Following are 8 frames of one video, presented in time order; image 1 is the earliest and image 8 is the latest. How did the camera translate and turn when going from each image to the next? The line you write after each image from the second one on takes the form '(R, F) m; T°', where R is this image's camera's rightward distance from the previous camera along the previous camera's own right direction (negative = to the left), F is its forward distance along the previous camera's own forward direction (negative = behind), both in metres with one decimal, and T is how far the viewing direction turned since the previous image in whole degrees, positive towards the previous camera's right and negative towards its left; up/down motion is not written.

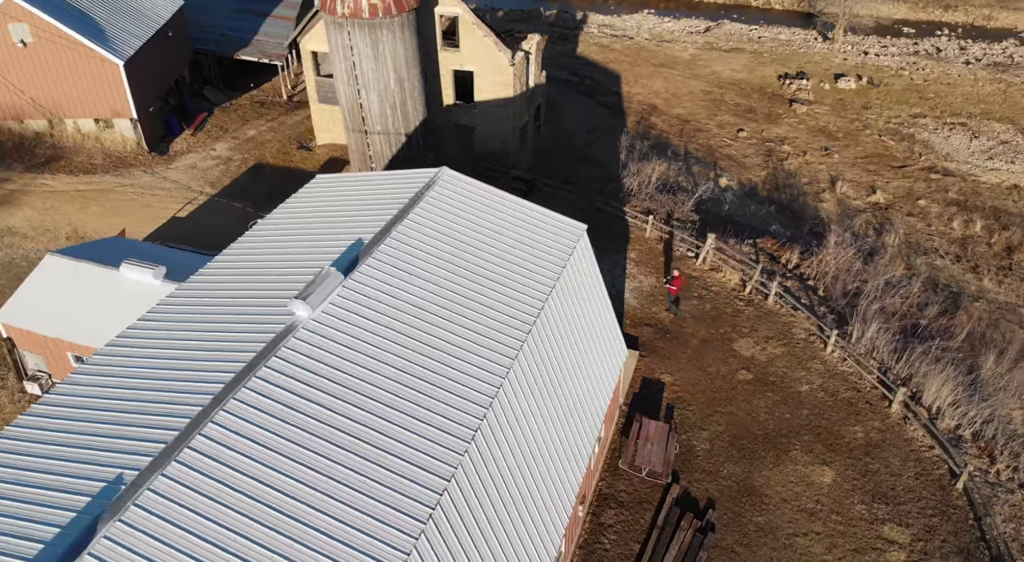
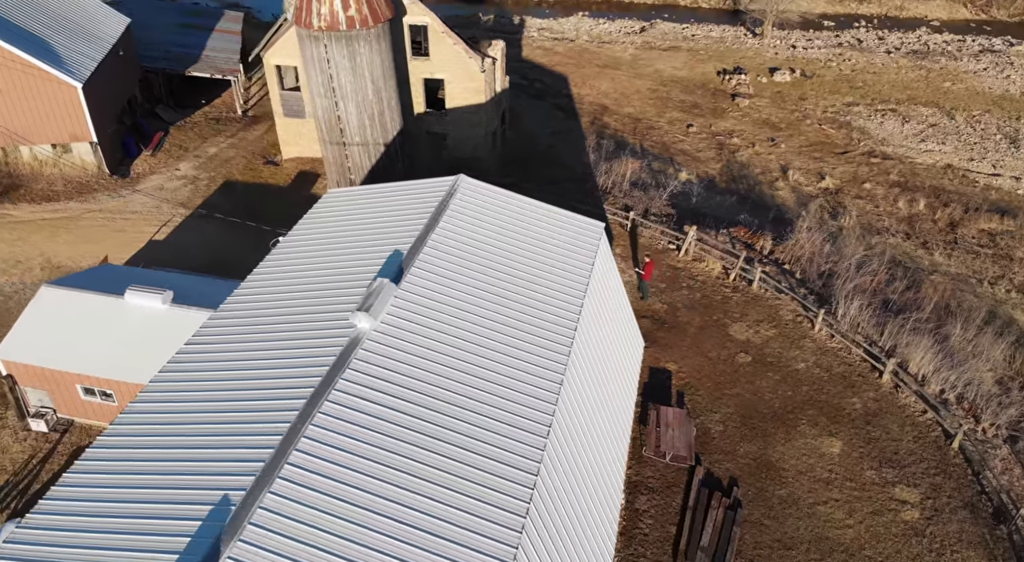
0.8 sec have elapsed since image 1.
(-2.0, -0.3) m; +5°
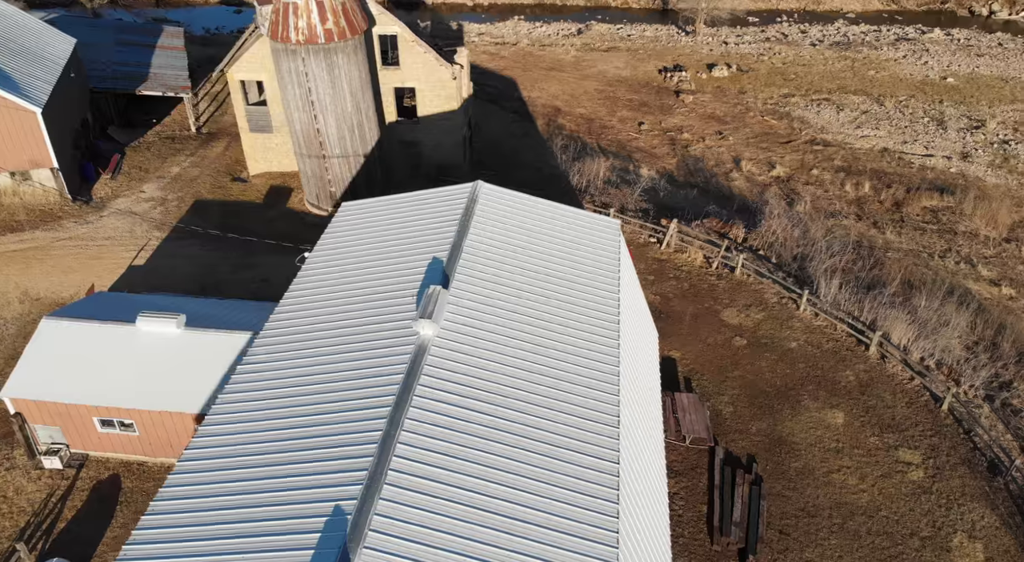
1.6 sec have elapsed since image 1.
(-2.1, -0.3) m; +6°
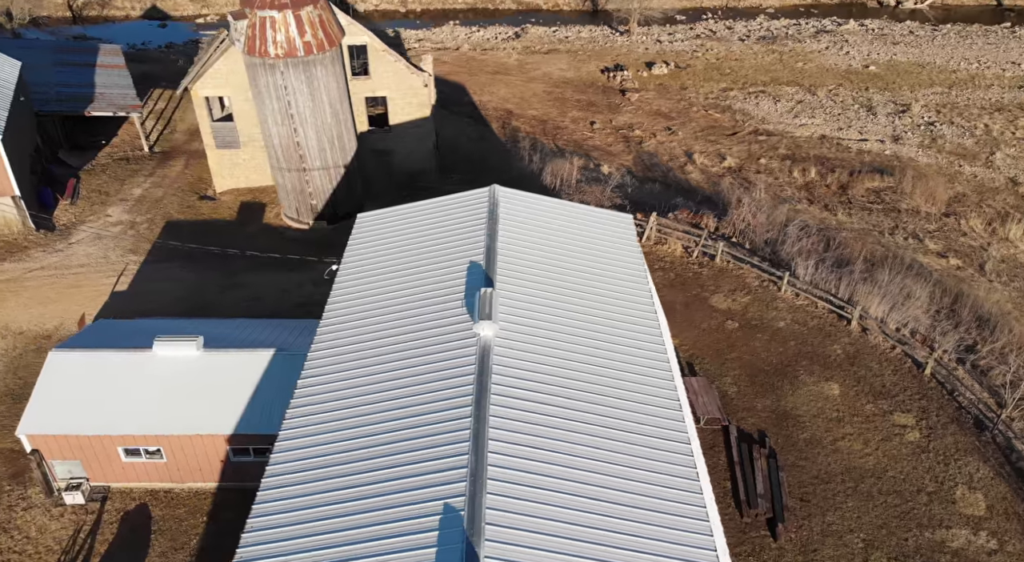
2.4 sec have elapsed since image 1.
(-2.1, -0.3) m; +6°
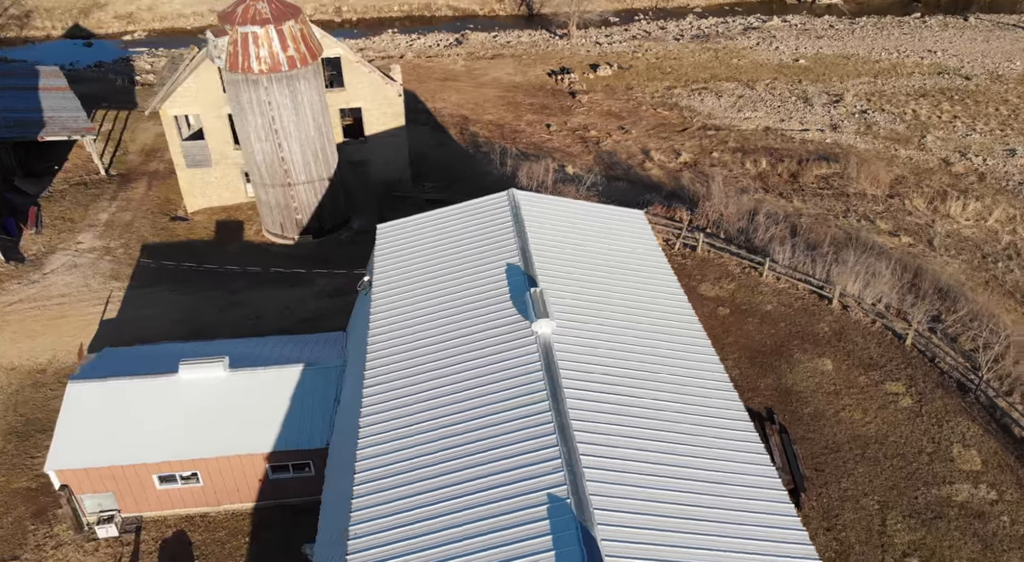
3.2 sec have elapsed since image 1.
(-2.2, -0.3) m; +5°
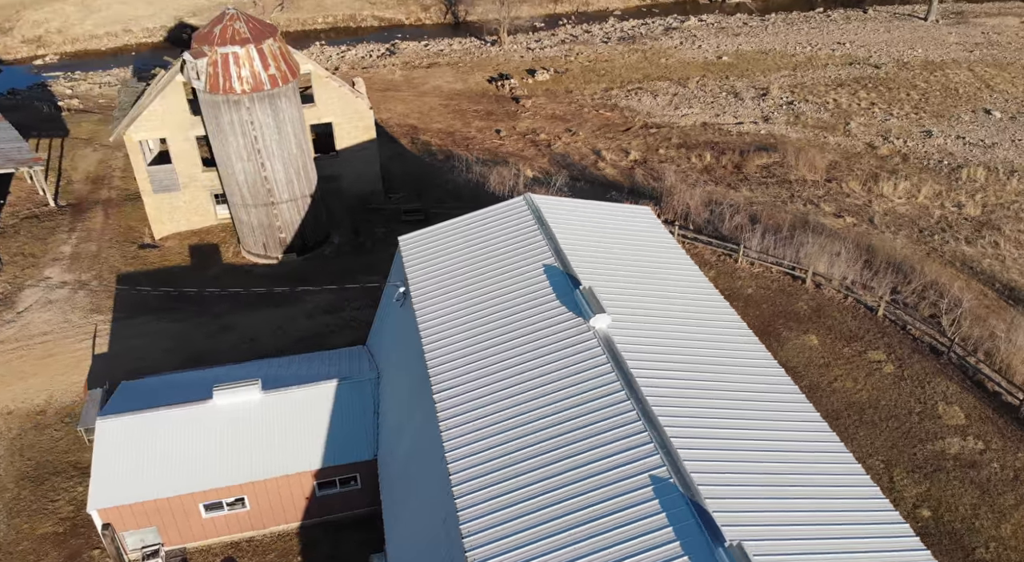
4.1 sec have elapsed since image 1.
(-2.5, -0.4) m; +6°
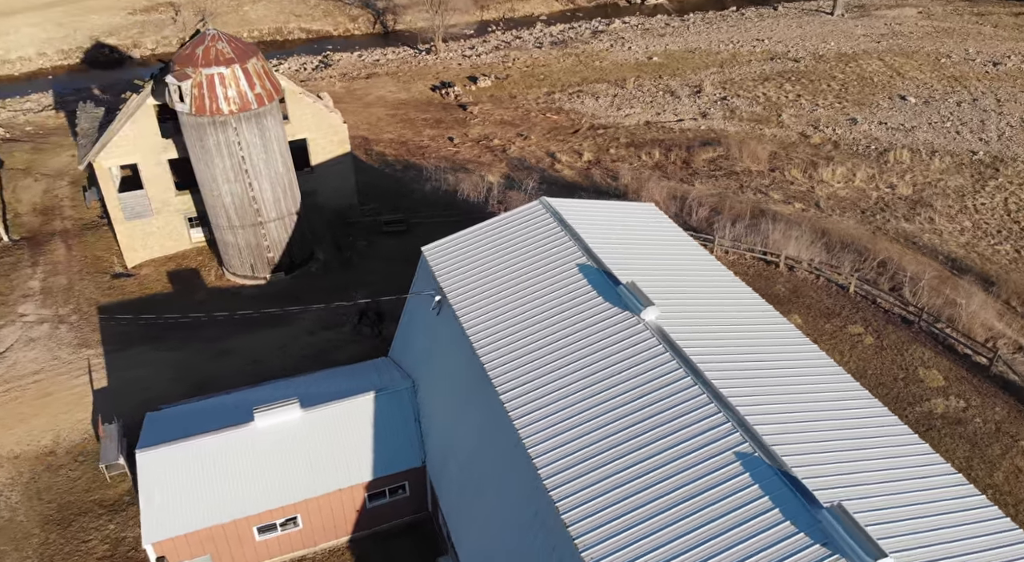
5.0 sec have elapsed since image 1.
(-2.5, -0.4) m; +6°
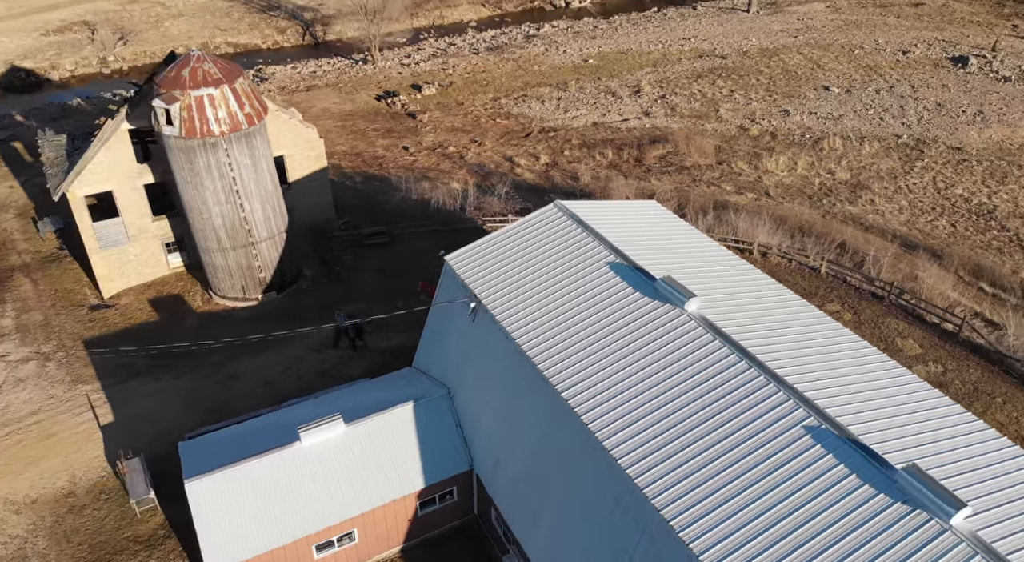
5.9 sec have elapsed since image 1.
(-2.5, -0.3) m; +6°
